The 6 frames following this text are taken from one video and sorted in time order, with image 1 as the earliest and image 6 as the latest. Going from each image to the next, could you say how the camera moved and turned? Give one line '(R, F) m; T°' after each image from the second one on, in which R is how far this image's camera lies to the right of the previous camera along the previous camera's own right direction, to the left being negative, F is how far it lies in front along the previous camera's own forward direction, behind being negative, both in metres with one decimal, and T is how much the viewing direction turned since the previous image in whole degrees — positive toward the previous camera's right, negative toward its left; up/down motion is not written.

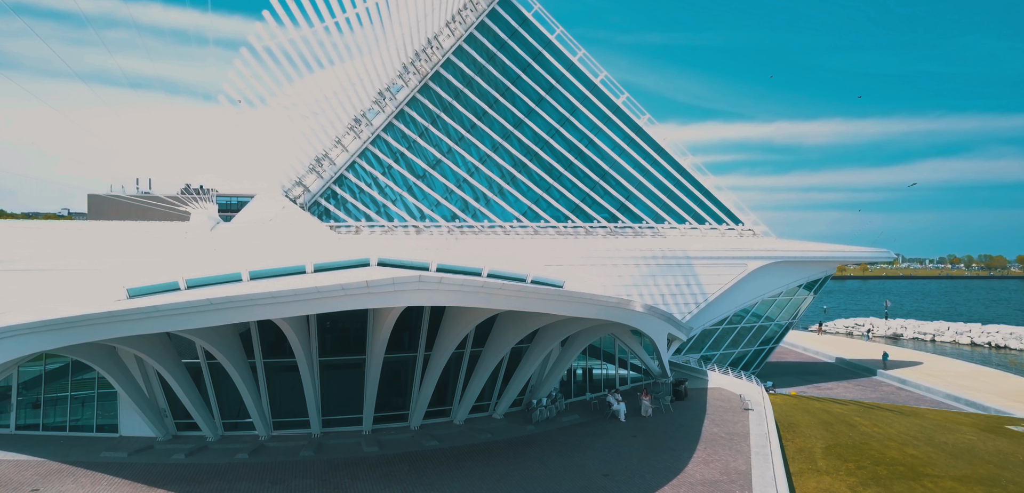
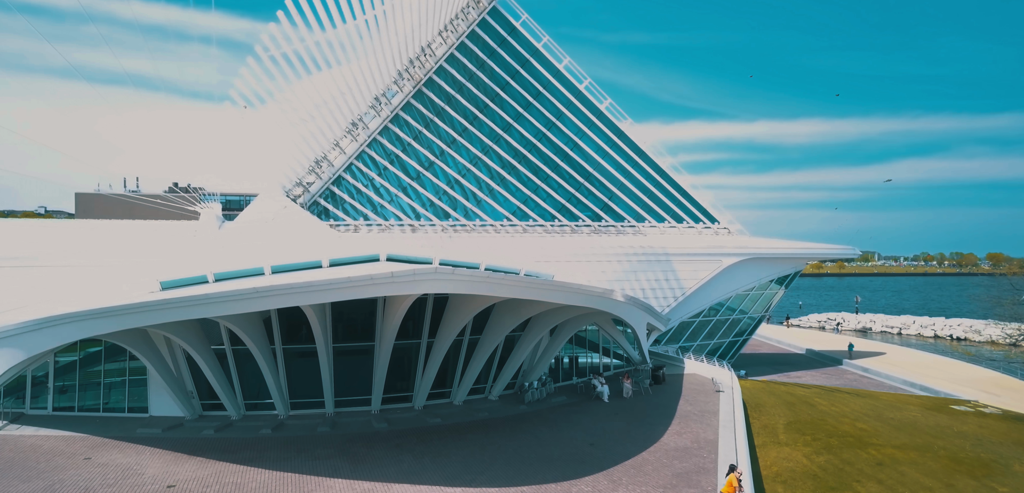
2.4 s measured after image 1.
(-0.3, -1.4) m; +2°
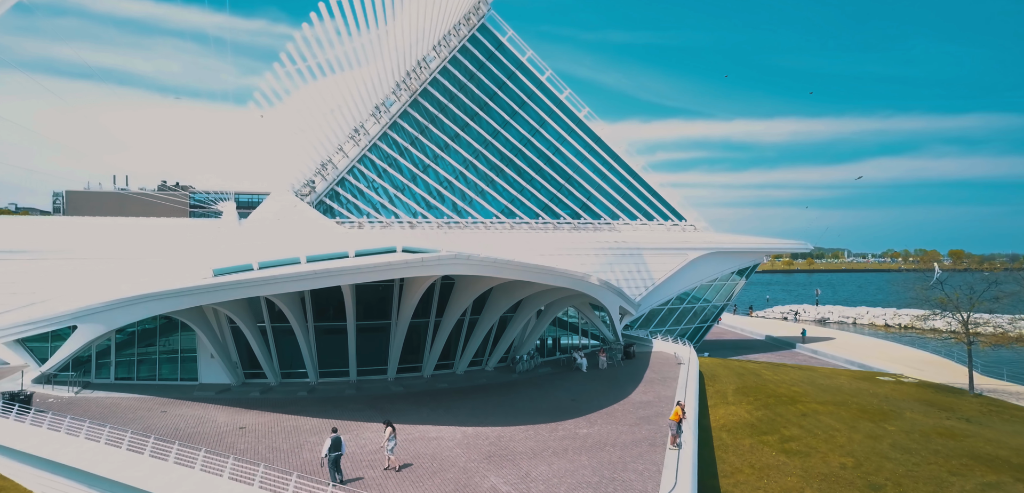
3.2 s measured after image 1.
(-0.5, -2.6) m; +2°
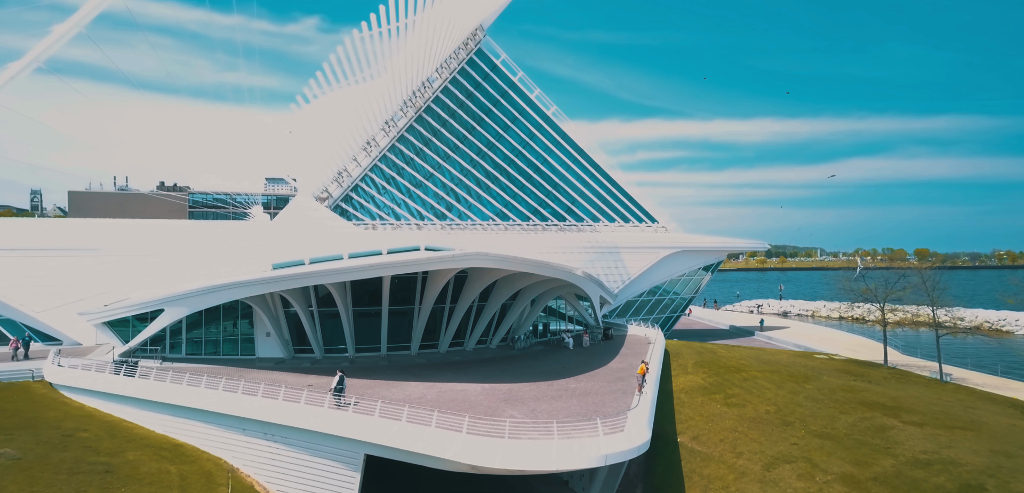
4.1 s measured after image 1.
(-0.8, -3.6) m; +2°
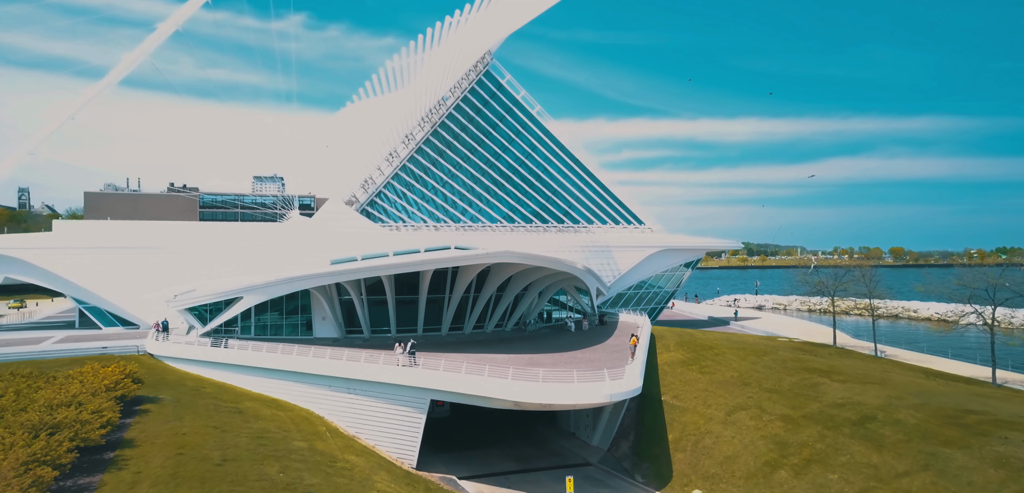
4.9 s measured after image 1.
(-1.4, -3.9) m; +2°
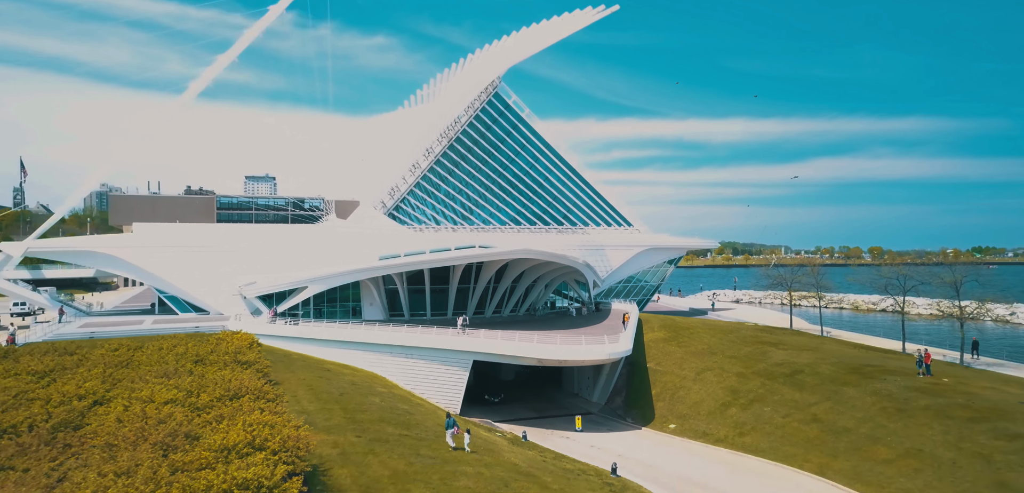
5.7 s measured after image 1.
(-1.5, -4.9) m; +2°
